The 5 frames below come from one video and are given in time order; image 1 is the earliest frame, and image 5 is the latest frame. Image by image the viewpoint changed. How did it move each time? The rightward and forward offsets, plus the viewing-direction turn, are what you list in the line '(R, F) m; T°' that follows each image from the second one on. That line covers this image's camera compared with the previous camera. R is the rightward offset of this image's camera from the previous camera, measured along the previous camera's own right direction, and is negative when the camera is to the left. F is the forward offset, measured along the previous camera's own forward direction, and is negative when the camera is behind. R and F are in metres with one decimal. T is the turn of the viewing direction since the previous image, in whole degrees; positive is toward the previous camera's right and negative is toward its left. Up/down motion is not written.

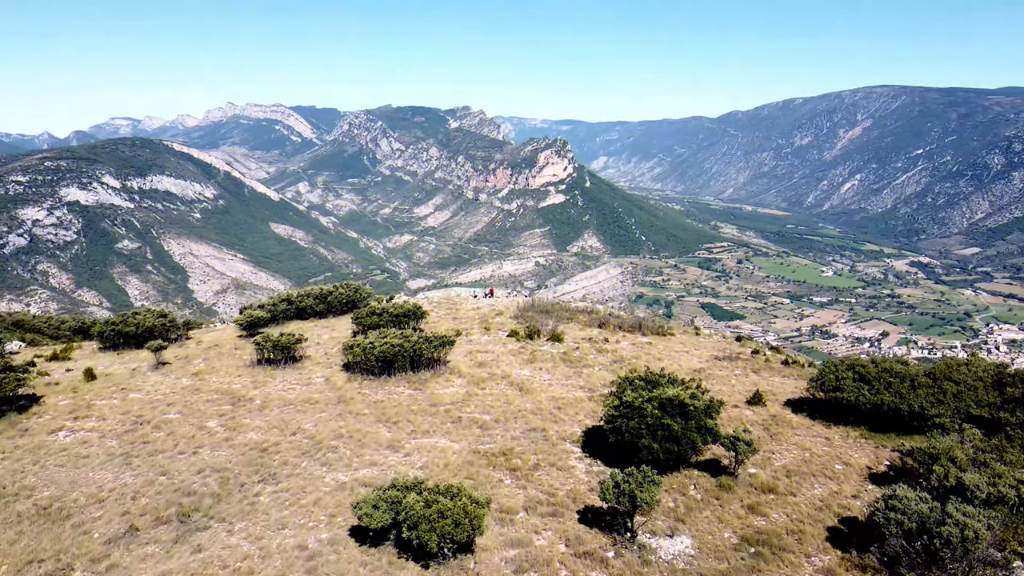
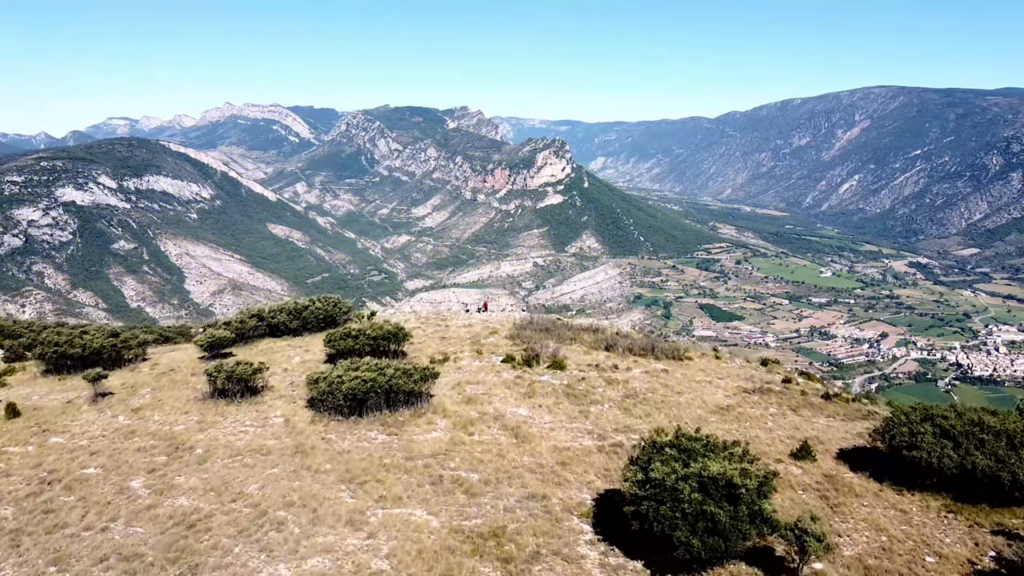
(0.0, +0.7) m; 0°
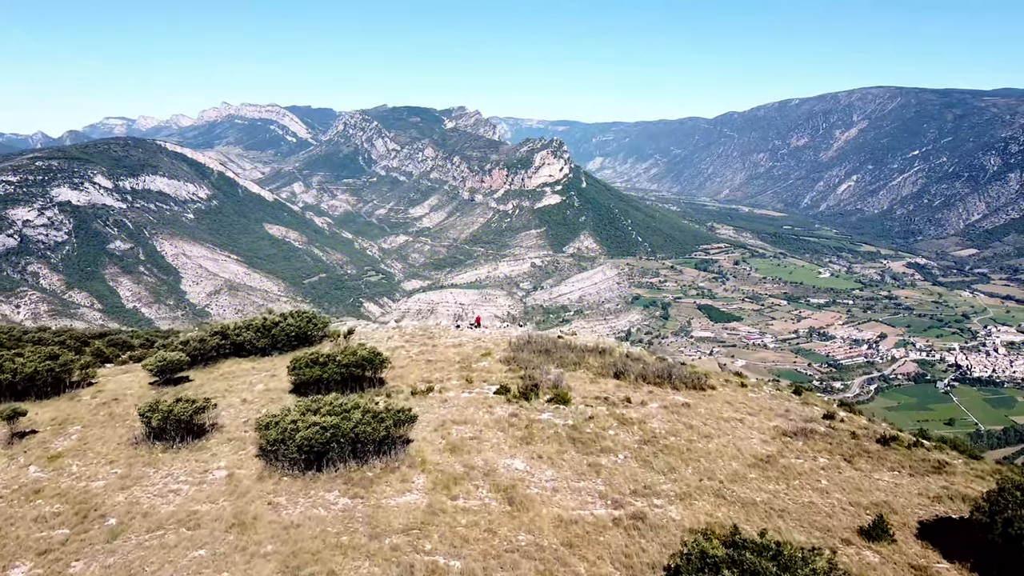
(0.0, +0.7) m; 0°
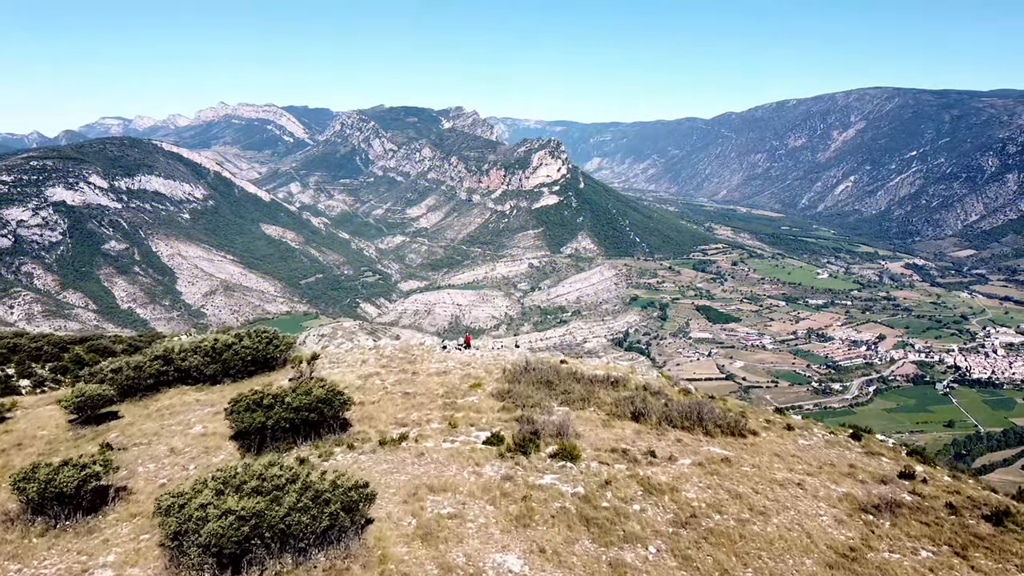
(0.0, +0.8) m; 0°
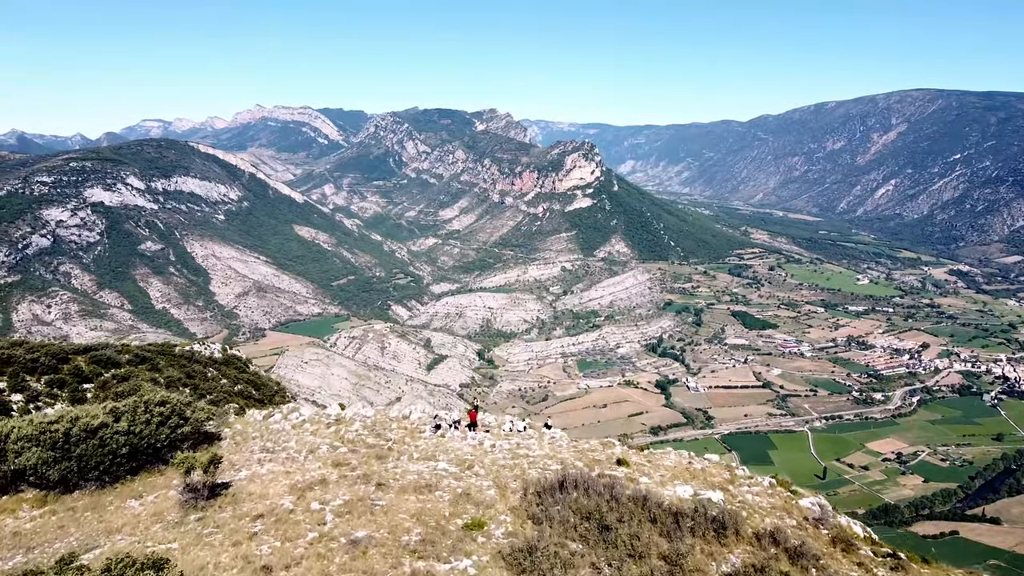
(-7.2, +1.6) m; -2°
